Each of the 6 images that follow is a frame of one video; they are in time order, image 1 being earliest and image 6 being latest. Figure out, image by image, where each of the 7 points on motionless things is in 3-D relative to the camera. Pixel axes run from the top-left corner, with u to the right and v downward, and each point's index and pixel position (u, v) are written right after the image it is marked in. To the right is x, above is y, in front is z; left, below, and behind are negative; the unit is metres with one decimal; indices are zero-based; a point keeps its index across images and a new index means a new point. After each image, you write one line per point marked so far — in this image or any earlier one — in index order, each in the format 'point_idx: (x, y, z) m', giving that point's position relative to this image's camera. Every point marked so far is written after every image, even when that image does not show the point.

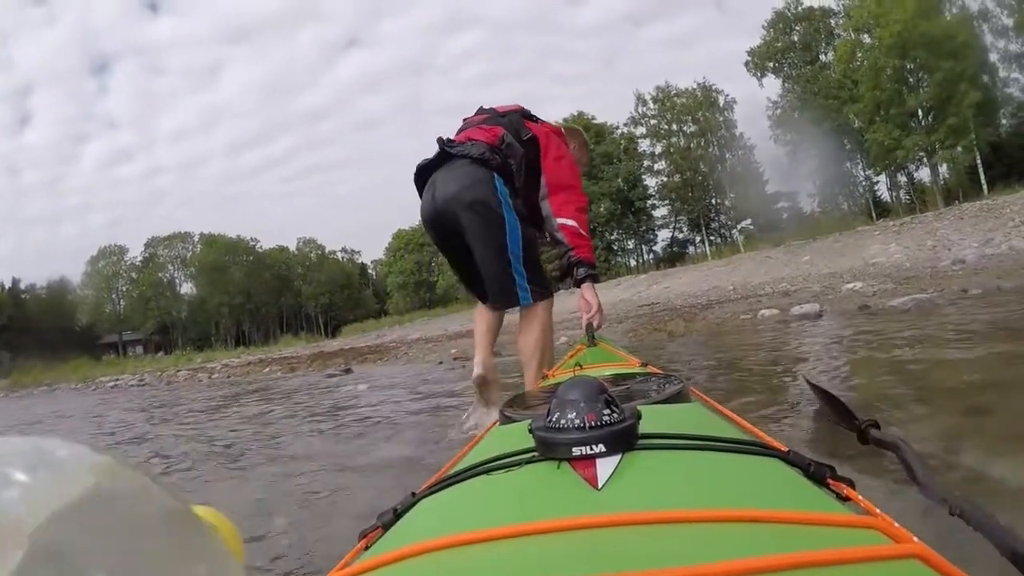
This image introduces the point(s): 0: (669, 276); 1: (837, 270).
0: (+2.8, +0.2, +13.0) m
1: (+3.9, +0.2, +8.9) m
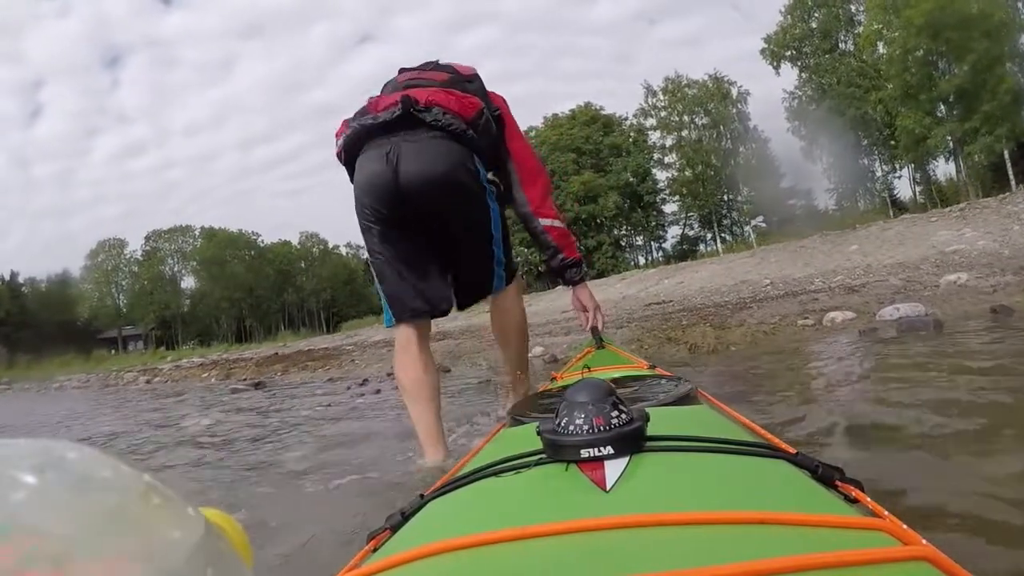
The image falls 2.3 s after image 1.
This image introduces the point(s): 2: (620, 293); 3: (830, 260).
0: (+2.8, +0.3, +12.2) m
1: (+3.8, +0.2, +8.0) m
2: (+1.8, -0.1, +11.4) m
3: (+3.9, +0.3, +9.3) m
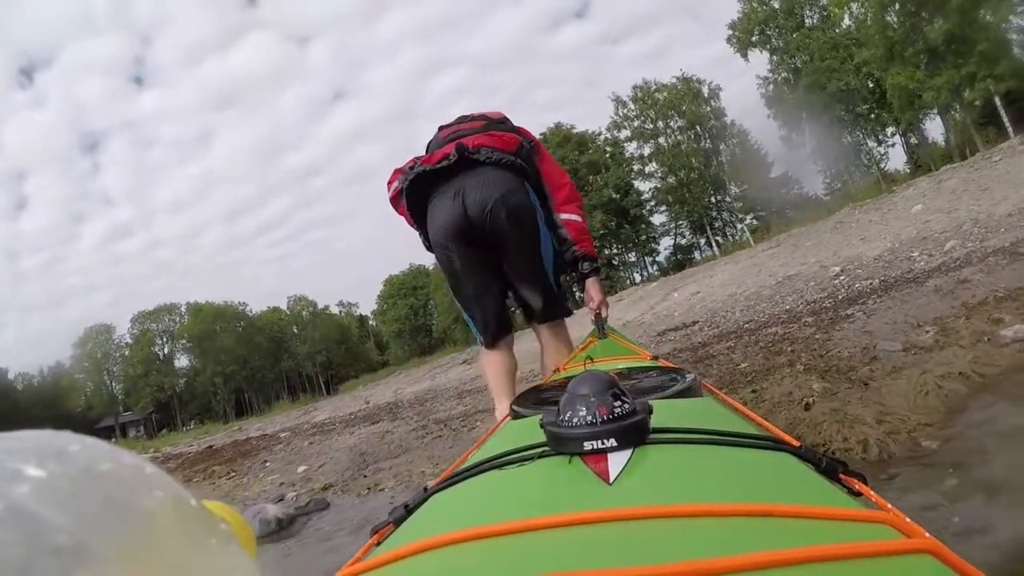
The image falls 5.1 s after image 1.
0: (+2.6, +0.1, +11.3) m
1: (+3.6, +0.4, +7.2) m
2: (+1.6, -0.3, +10.5) m
3: (+3.7, +0.5, +8.4) m
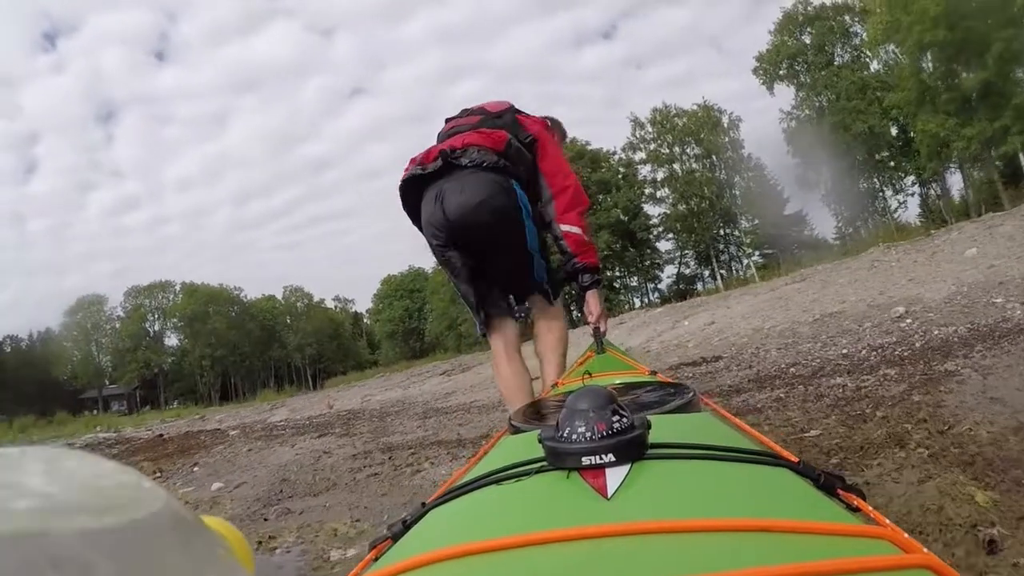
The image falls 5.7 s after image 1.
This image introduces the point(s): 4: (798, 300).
0: (+2.5, -0.3, +11.0) m
1: (+3.6, -0.1, +6.9) m
2: (+1.5, -0.7, +10.1) m
3: (+3.7, 0.0, +8.1) m
4: (+3.1, -0.2, +8.3) m
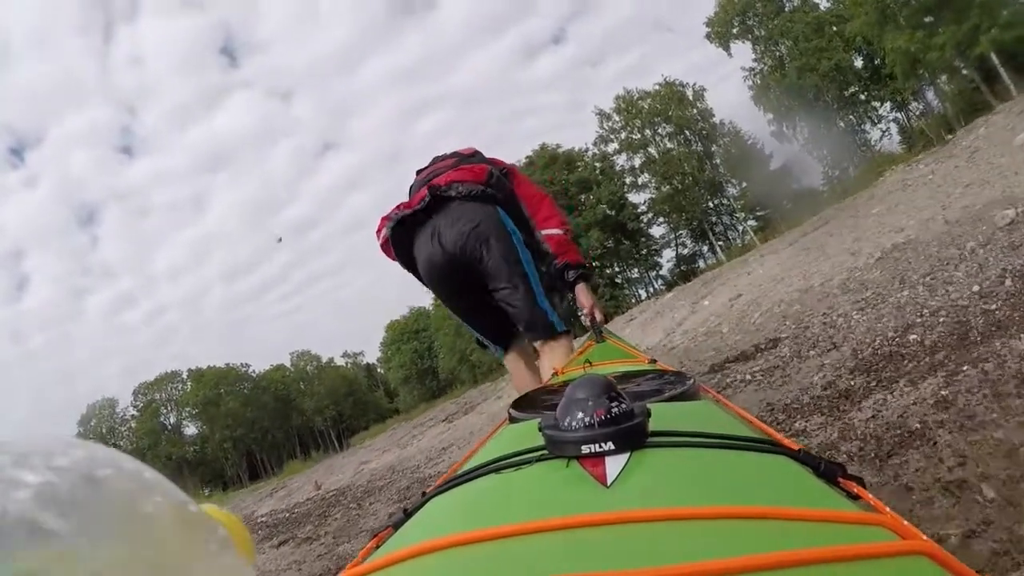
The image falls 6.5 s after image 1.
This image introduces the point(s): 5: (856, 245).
0: (+2.6, 0.0, +10.6) m
1: (+3.5, +0.5, +6.5) m
2: (+1.6, -0.6, +9.7) m
3: (+3.6, +0.6, +7.7) m
4: (+3.1, +0.3, +7.9) m
5: (+3.2, +0.4, +6.9) m
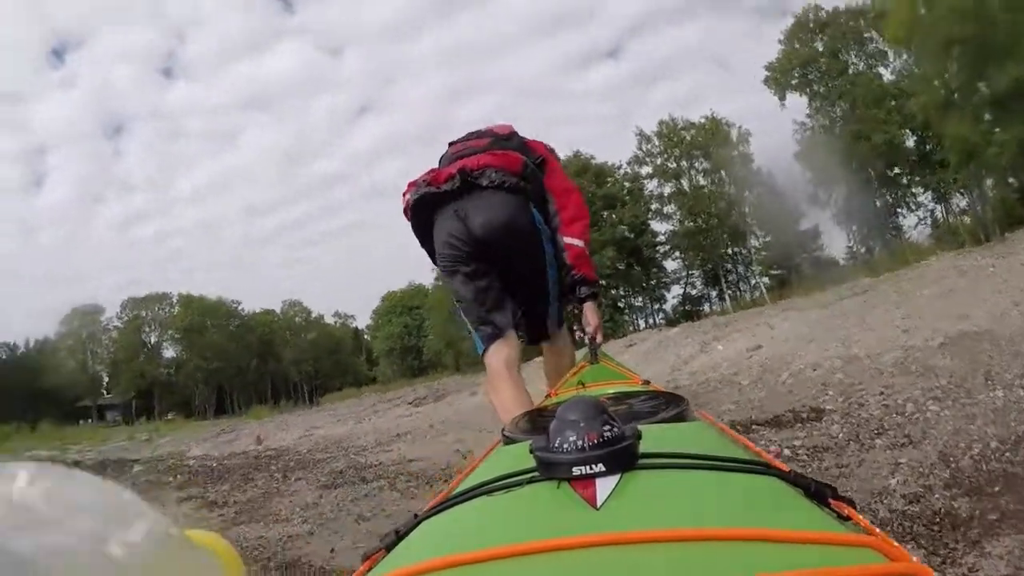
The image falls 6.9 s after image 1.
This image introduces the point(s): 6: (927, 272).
0: (+2.5, -0.6, +10.4) m
1: (+3.6, -0.2, +6.3) m
2: (+1.5, -0.9, +9.5) m
3: (+3.6, -0.2, +7.5) m
4: (+3.1, -0.4, +7.7) m
5: (+3.2, -0.4, +6.7) m
6: (+5.1, +0.2, +9.3) m
